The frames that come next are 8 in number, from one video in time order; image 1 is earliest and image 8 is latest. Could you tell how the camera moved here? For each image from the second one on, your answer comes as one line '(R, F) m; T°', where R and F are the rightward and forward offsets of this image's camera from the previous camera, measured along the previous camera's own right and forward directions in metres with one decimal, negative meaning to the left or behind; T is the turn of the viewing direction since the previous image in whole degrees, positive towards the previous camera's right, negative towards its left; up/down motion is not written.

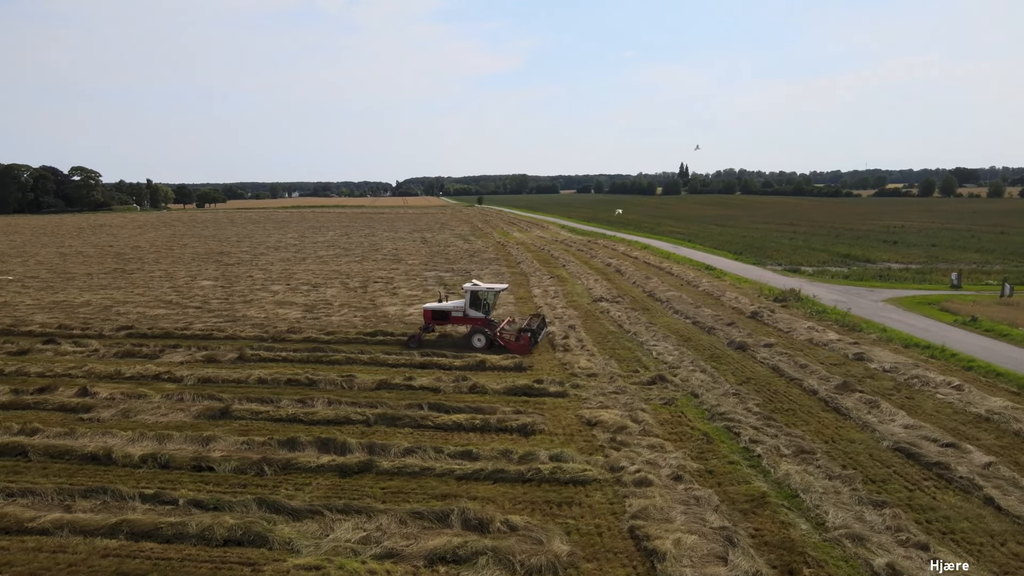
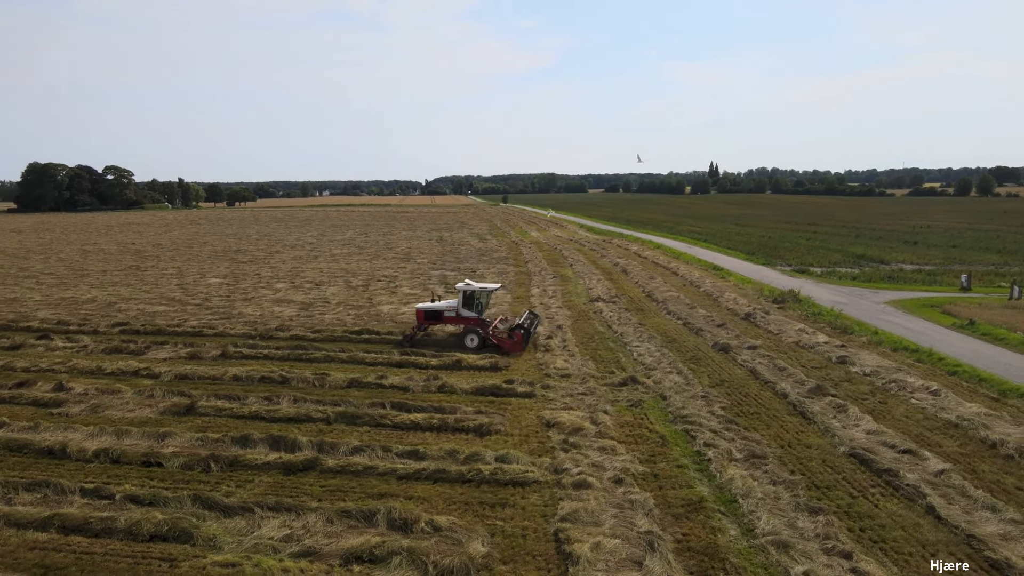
(+1.0, 0.0) m; -2°
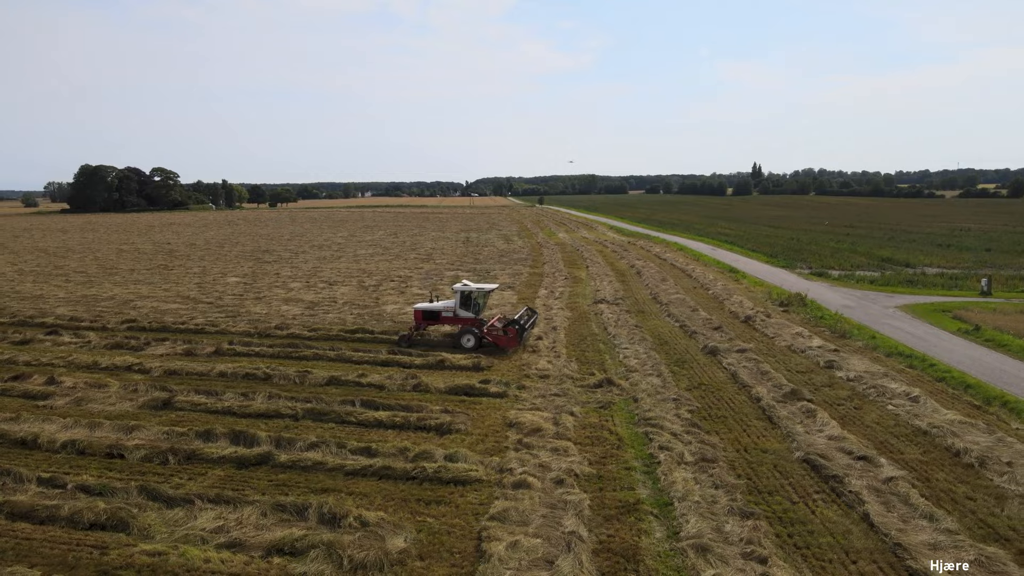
(+1.1, 0.0) m; -3°
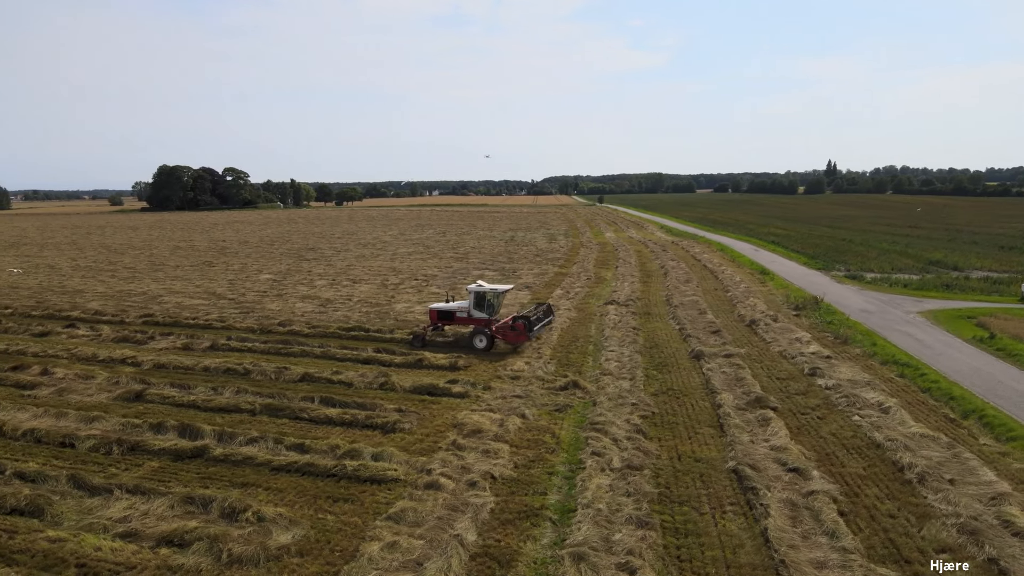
(+1.7, +0.1) m; -5°
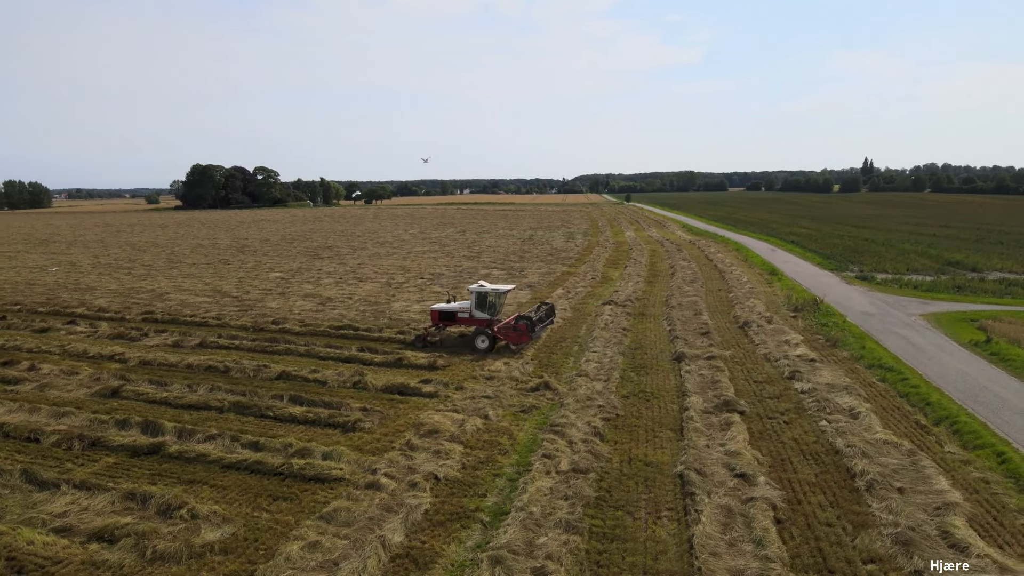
(+1.0, 0.0) m; -2°
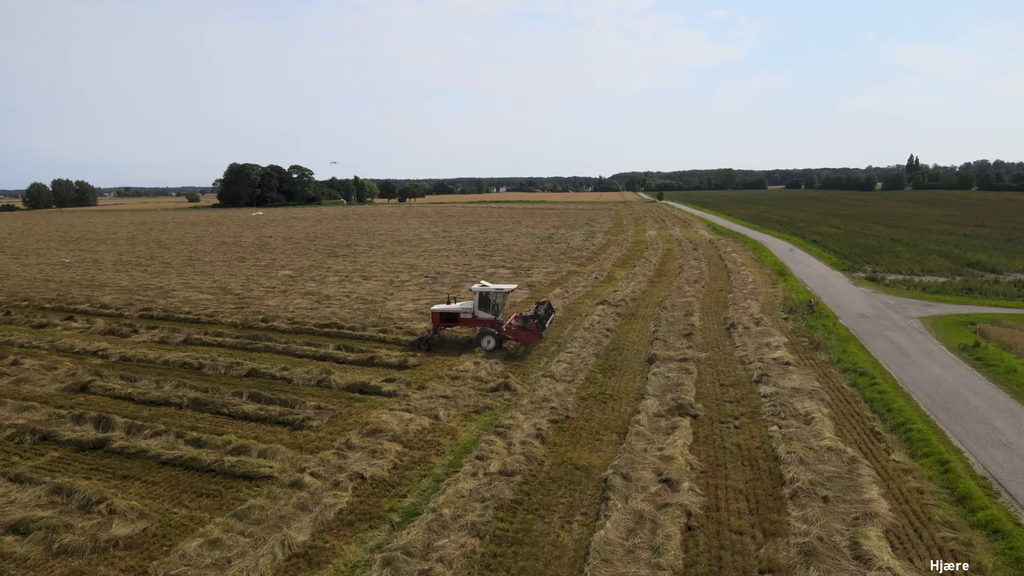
(+1.3, +0.1) m; -3°
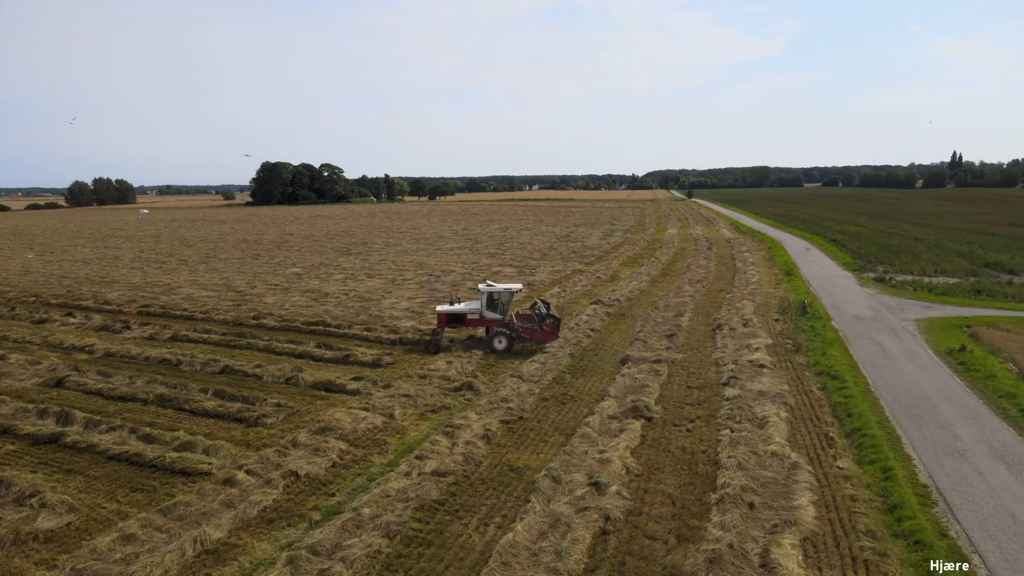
(+1.1, 0.0) m; -2°
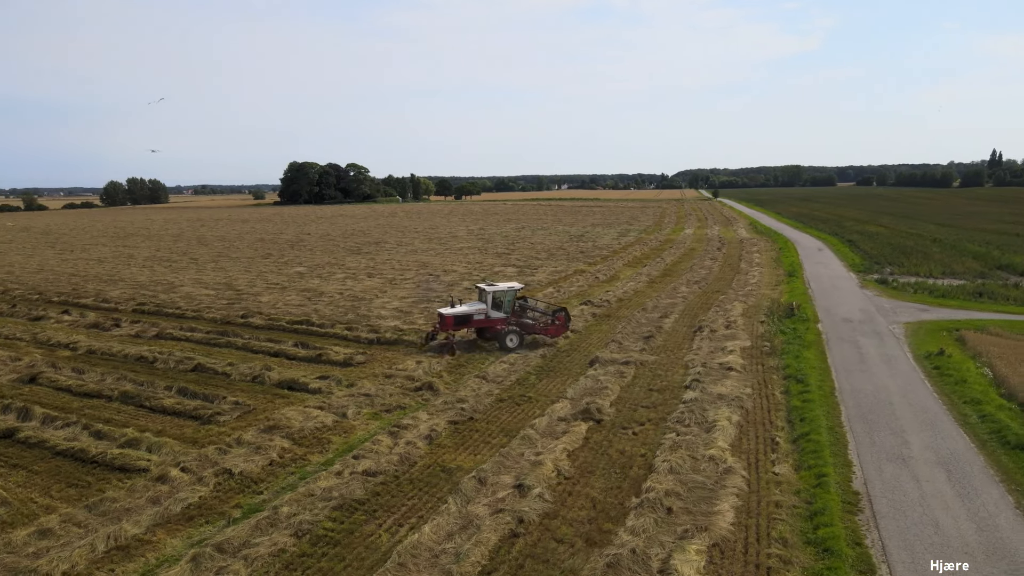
(+1.1, 0.0) m; -2°
